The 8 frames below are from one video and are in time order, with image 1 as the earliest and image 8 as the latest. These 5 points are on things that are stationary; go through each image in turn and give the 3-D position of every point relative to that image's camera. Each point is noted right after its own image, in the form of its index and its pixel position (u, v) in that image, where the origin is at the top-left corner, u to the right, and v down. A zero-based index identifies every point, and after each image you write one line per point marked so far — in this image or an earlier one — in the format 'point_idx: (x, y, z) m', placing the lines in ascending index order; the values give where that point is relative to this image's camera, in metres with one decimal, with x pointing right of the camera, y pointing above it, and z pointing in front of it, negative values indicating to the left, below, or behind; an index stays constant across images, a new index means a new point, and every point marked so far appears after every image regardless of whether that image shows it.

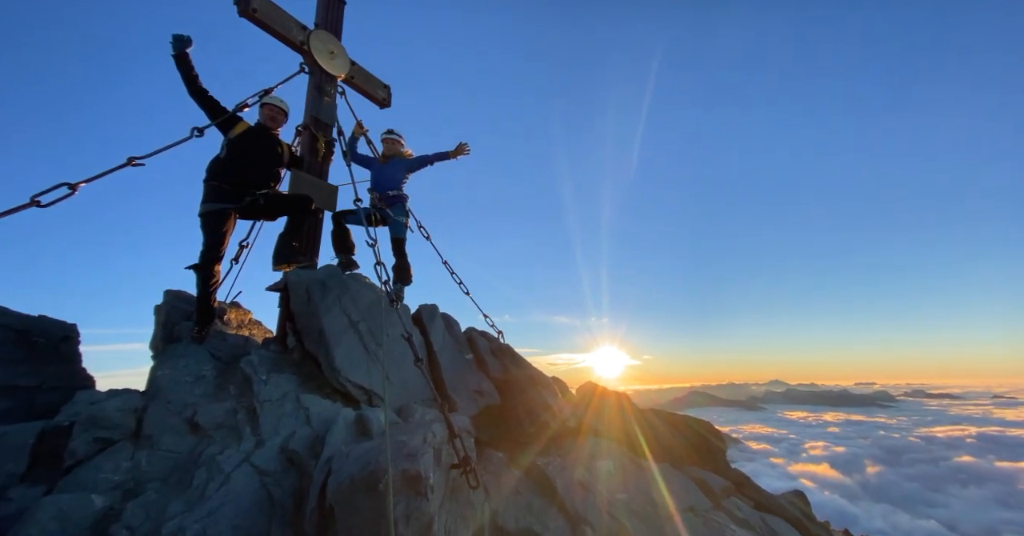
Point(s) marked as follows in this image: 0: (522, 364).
0: (+0.2, -2.0, +9.1) m
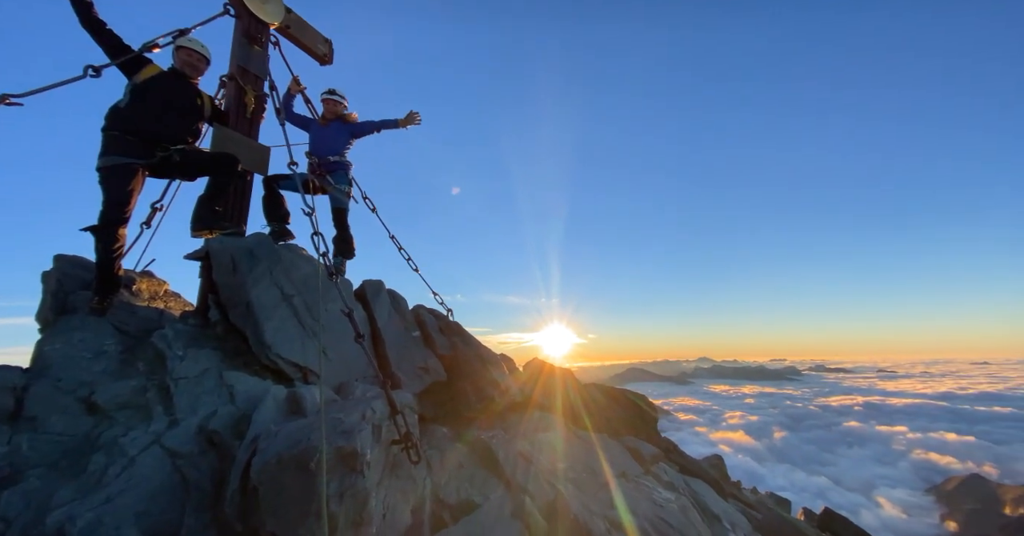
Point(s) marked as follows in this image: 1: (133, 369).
0: (-0.8, -1.6, +9.0) m
1: (-3.3, -0.9, +3.7) m
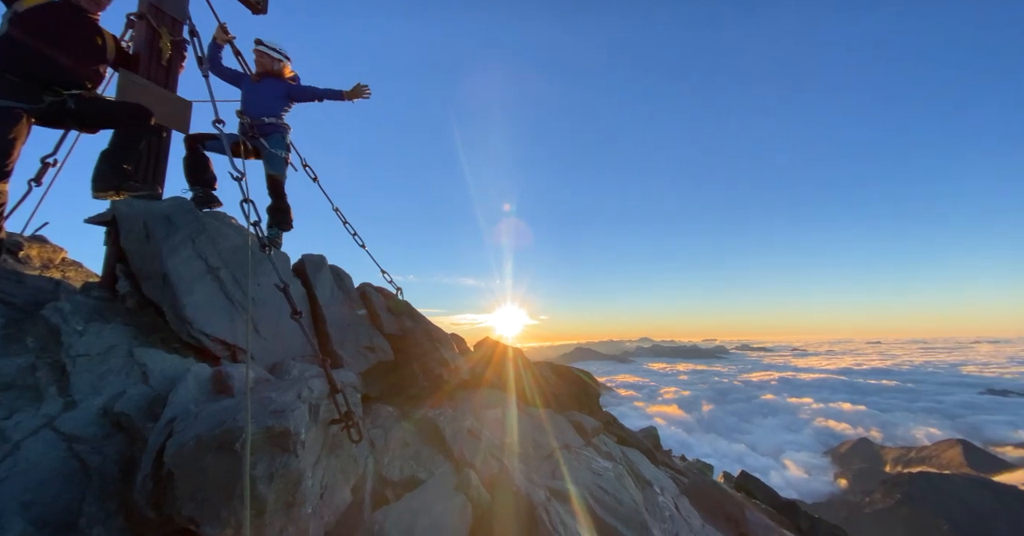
0: (-1.9, -1.2, +8.9) m
1: (-3.7, -0.6, +3.3) m
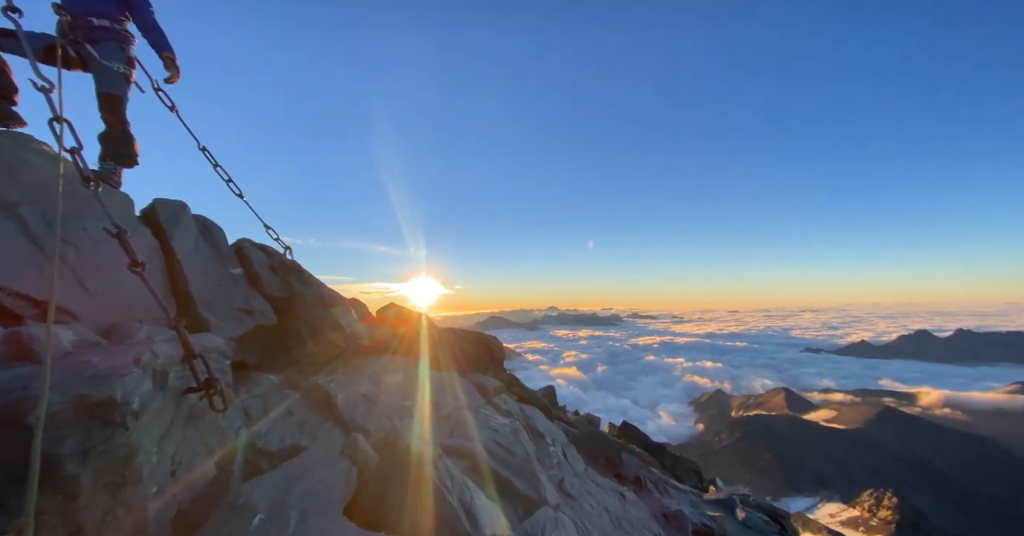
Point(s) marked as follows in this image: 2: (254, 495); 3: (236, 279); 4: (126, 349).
0: (-3.9, -0.3, +8.1) m
1: (-4.5, -0.2, +2.3) m
2: (-2.5, -2.2, +4.1) m
3: (-4.6, -0.2, +7.0) m
4: (-3.5, -0.7, +3.8) m
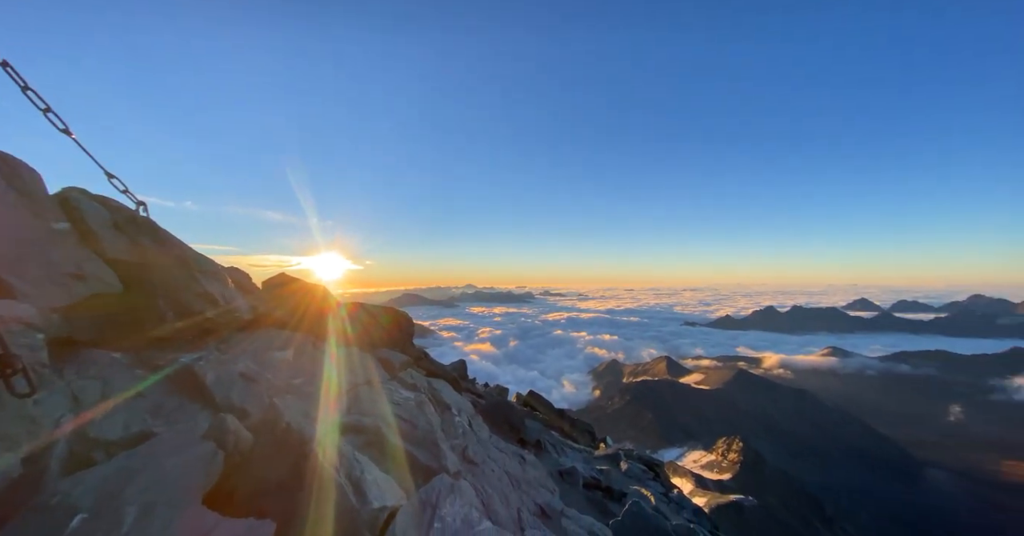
0: (-5.7, +0.4, +6.9) m
1: (-5.0, +0.2, +1.0) m
2: (-3.4, -1.8, +3.4) m
3: (-6.1, +0.5, +5.6) m
4: (-4.3, -0.3, +2.8) m
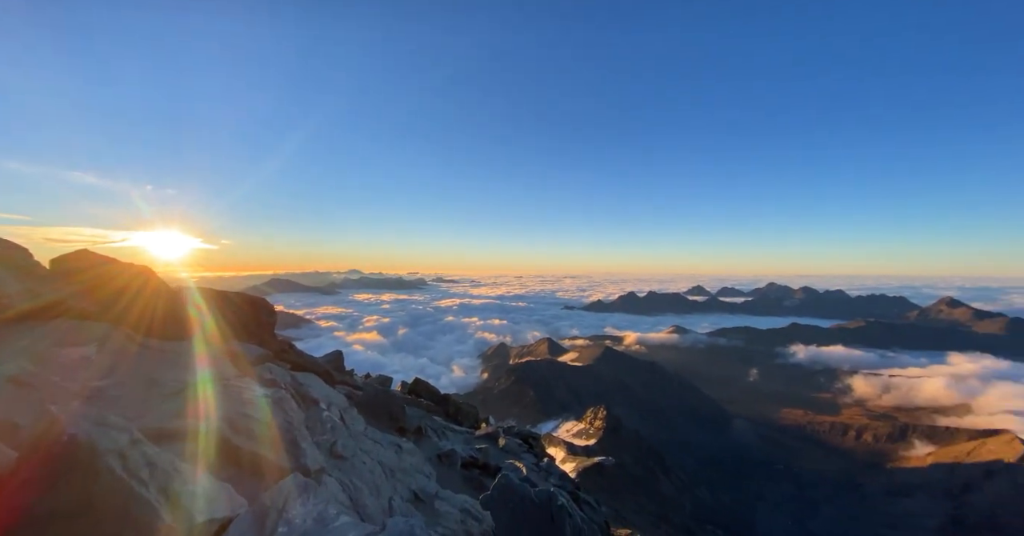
0: (-7.6, +0.8, +4.8) m
1: (-5.2, +0.3, -0.6) m
2: (-4.5, -1.5, +2.2) m
3: (-7.6, +0.8, +3.5) m
4: (-5.1, -0.1, +1.3) m
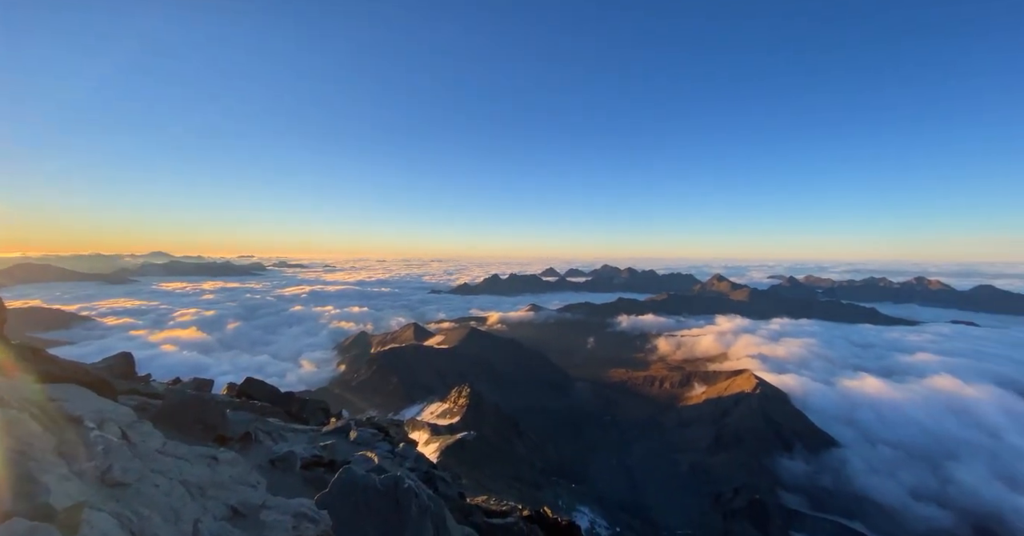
0: (-9.4, +1.0, +1.1) m
1: (-5.3, +0.4, -3.2) m
2: (-5.6, -1.4, -0.2) m
3: (-9.0, +1.0, -0.2) m
4: (-5.8, 0.0, -1.3) m
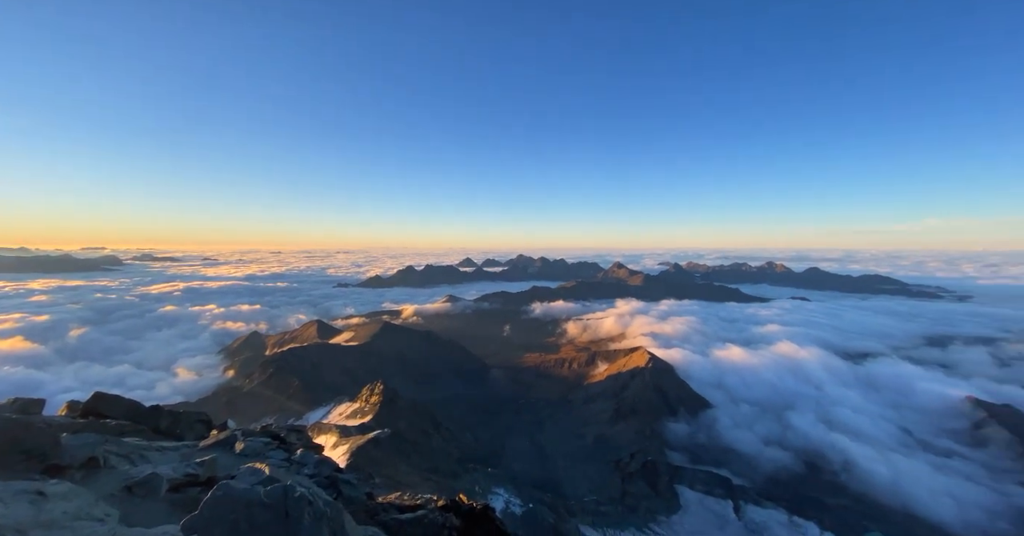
0: (-10.4, +1.0, -1.6) m
1: (-5.5, +0.3, -4.8) m
2: (-6.3, -1.4, -2.0) m
3: (-9.7, +0.9, -2.7) m
4: (-6.4, 0.0, -3.1) m
